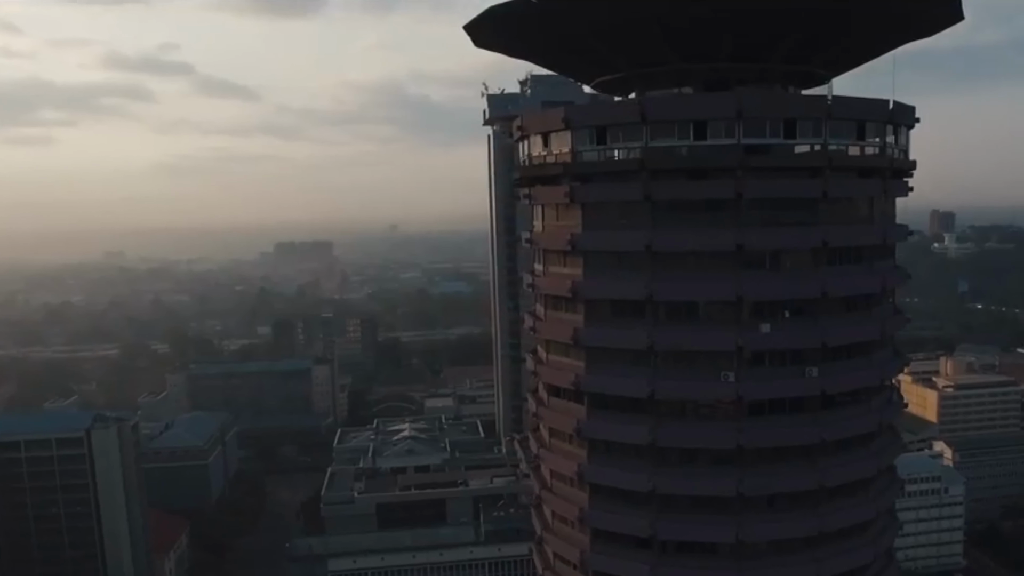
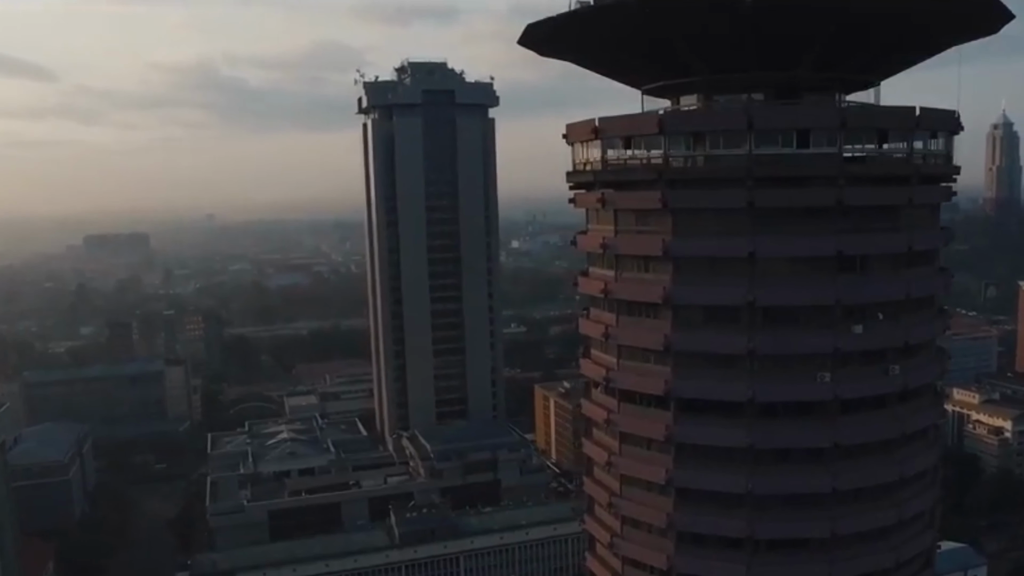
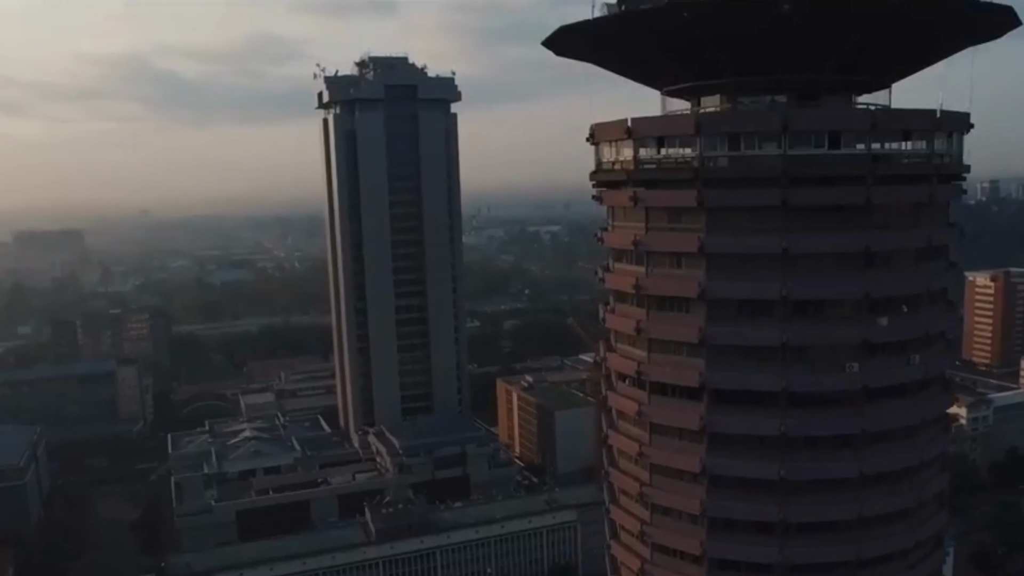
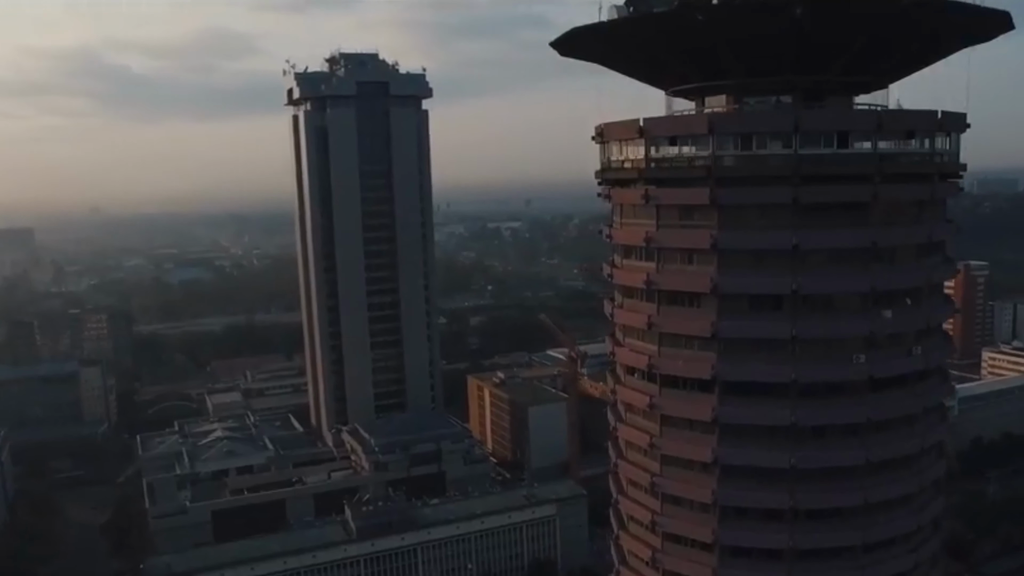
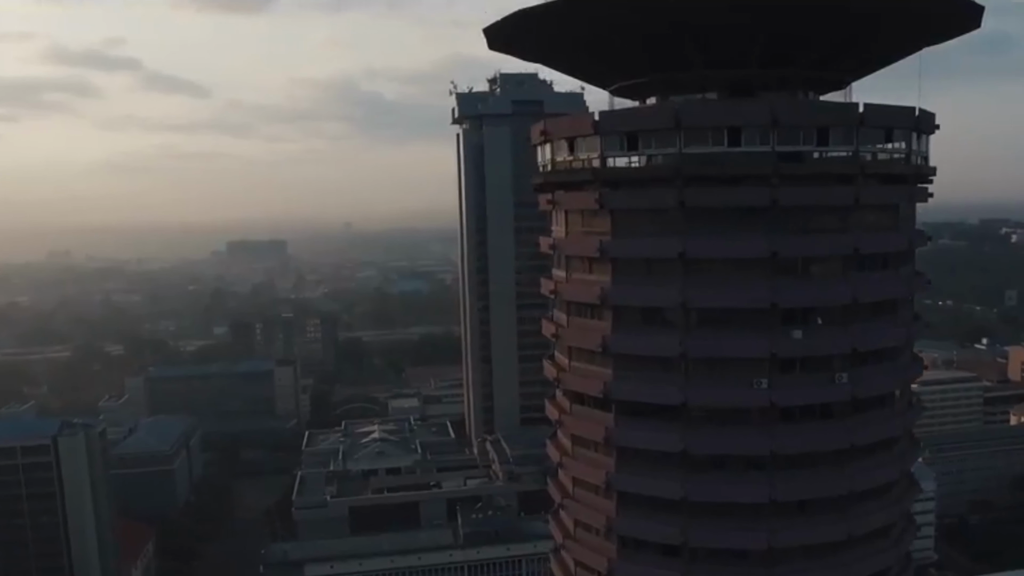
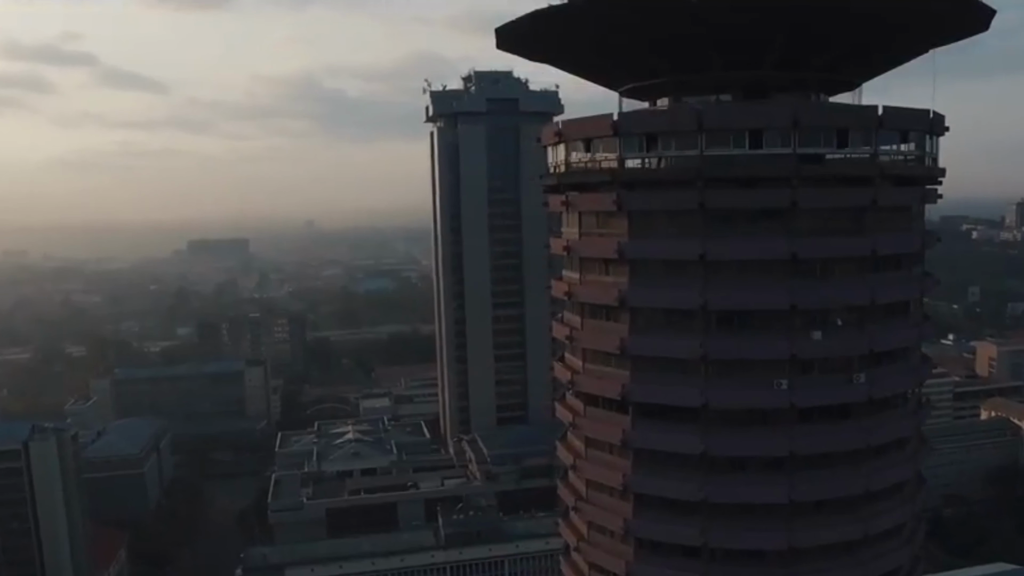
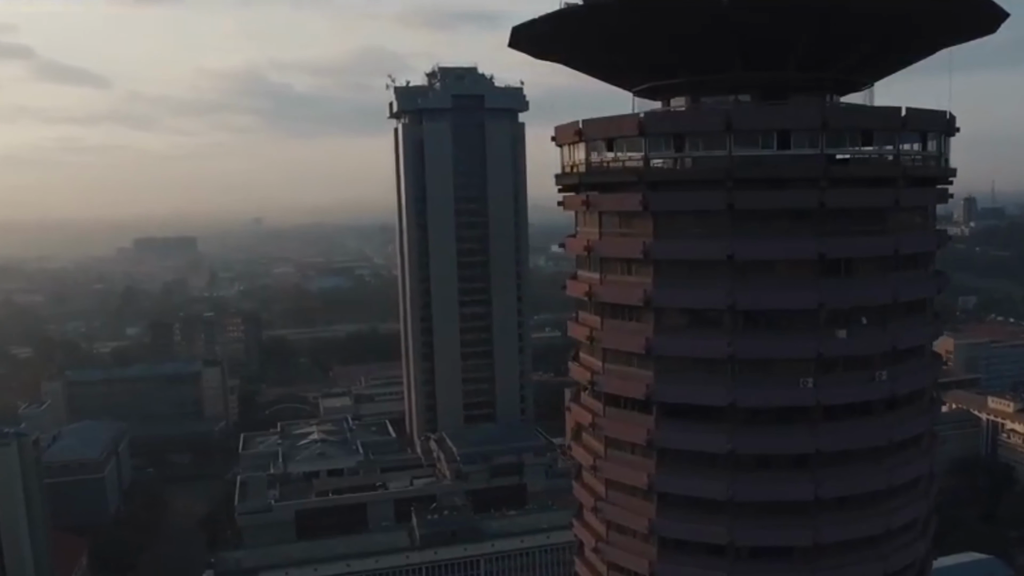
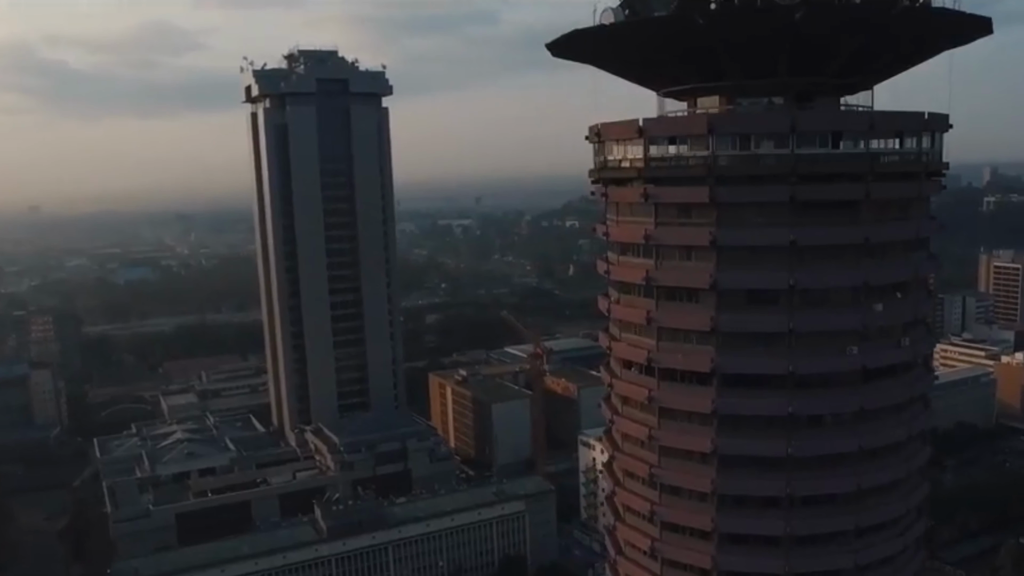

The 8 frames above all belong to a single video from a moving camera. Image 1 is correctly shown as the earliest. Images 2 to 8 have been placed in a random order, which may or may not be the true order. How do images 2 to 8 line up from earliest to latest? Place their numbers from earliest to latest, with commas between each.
5, 6, 7, 2, 3, 4, 8
